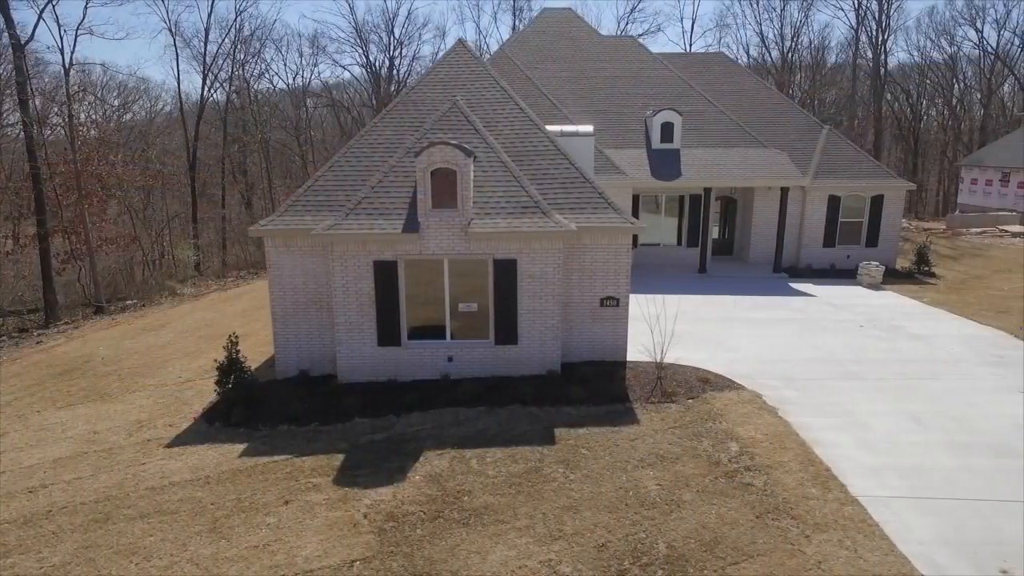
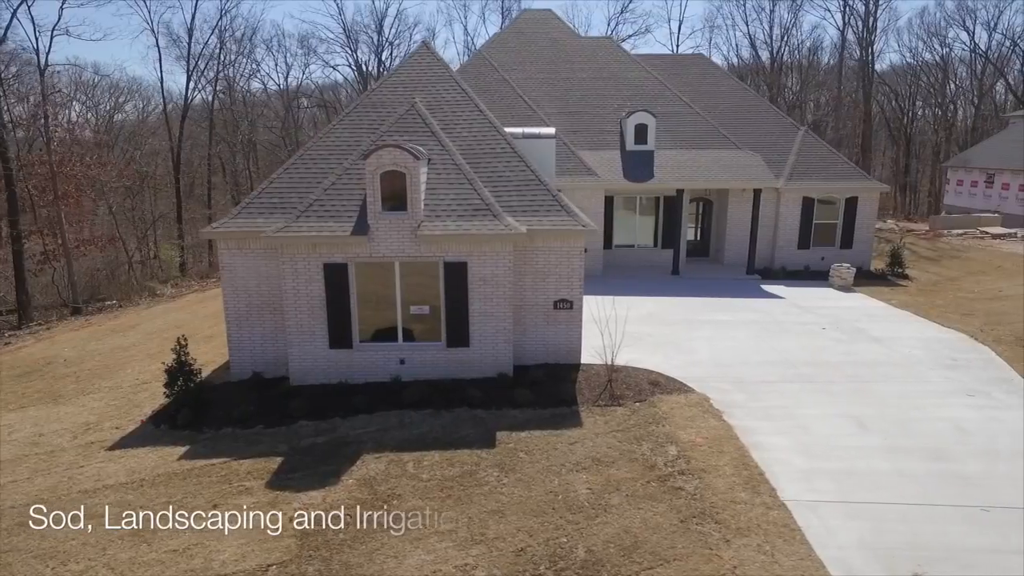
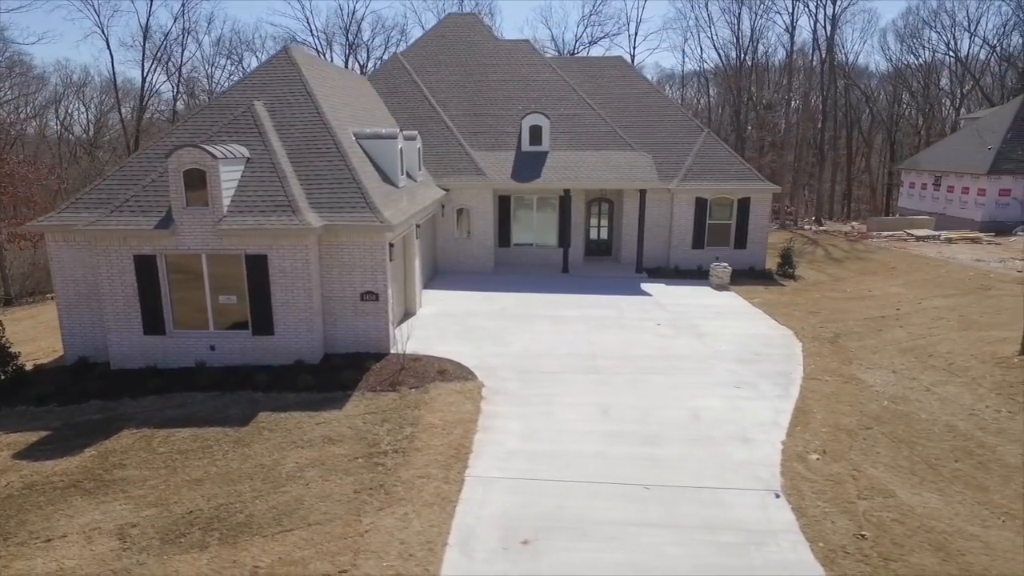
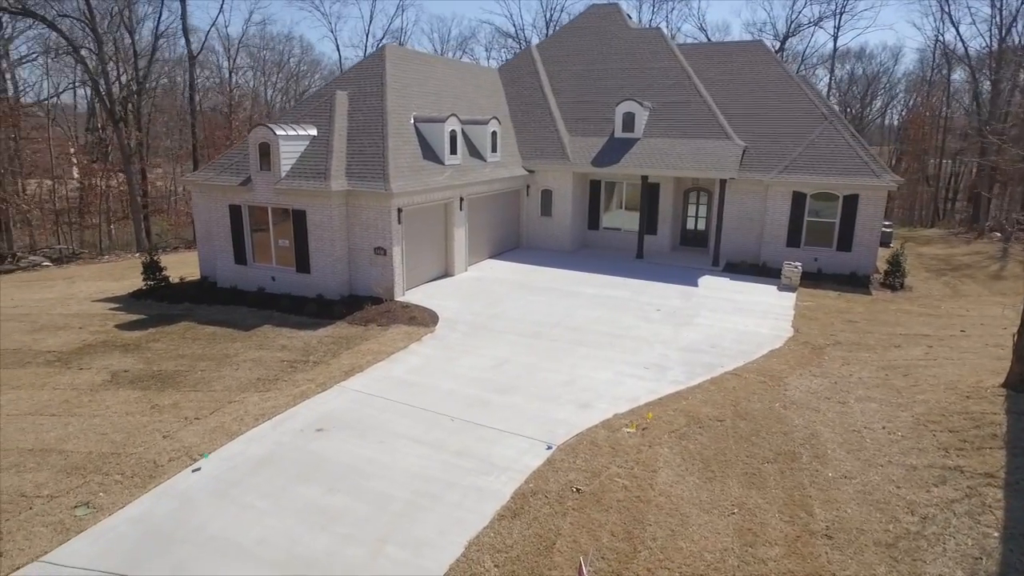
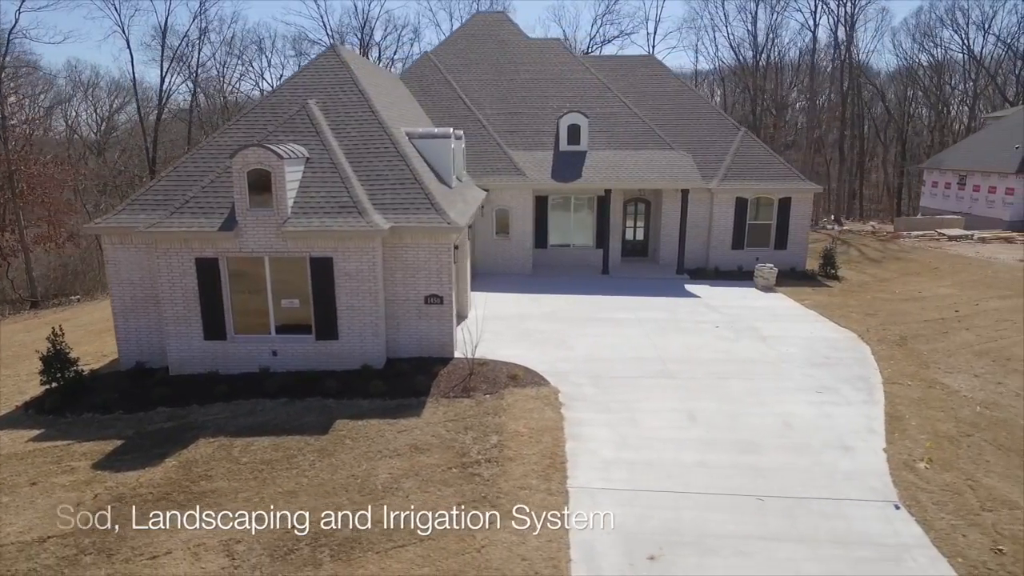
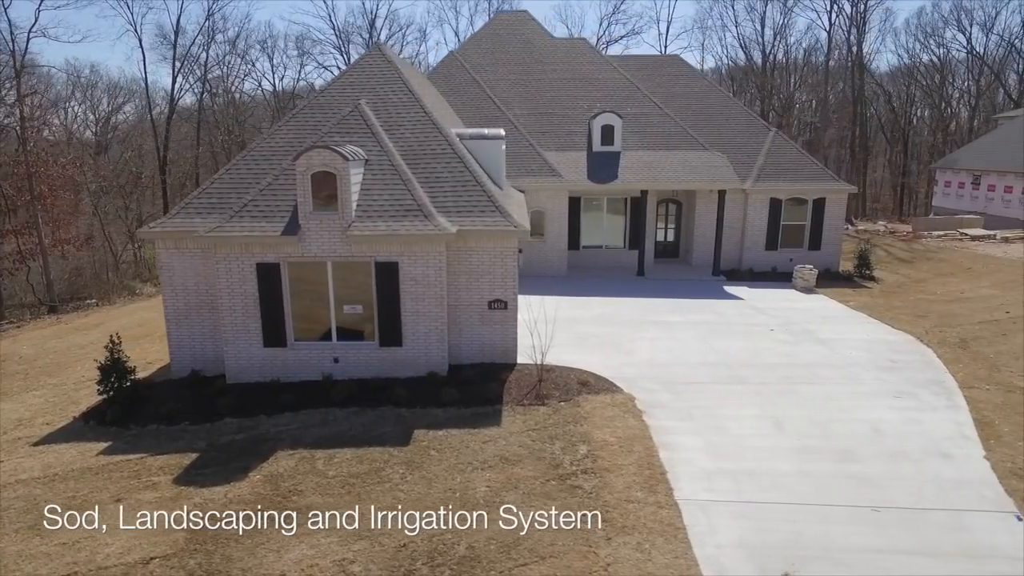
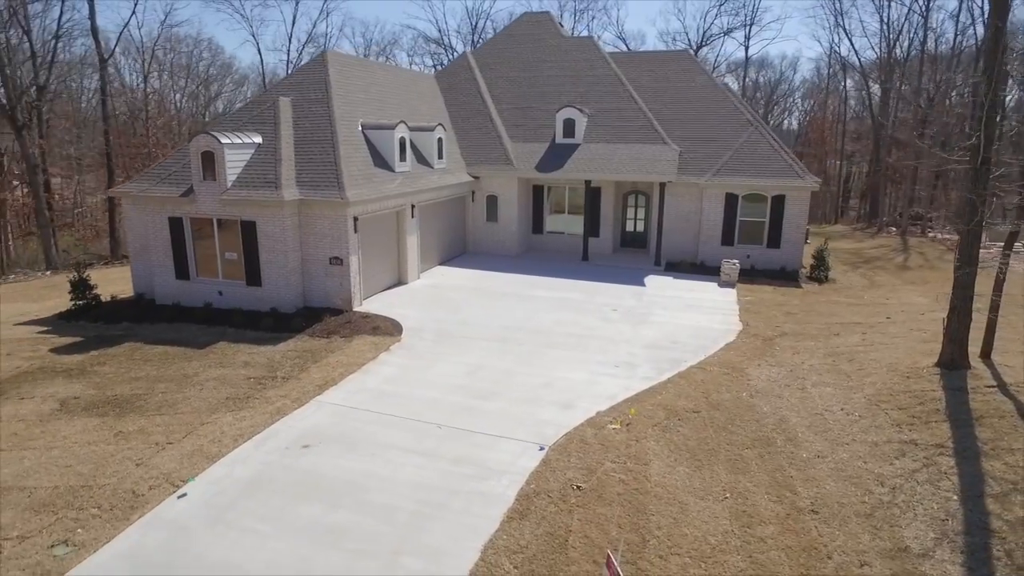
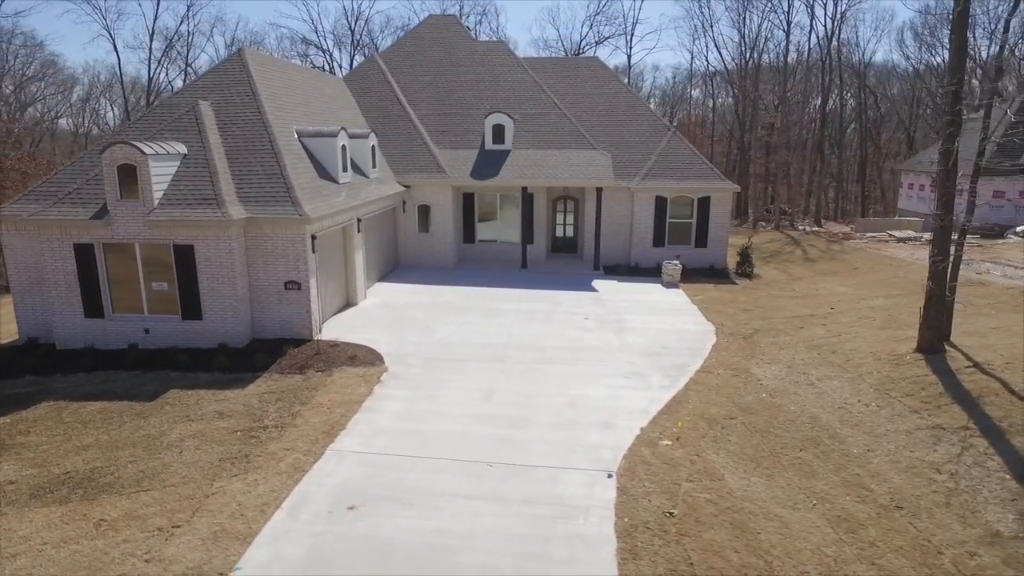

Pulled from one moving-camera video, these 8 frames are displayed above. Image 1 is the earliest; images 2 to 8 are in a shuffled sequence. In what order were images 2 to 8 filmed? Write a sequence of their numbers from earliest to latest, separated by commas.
2, 6, 5, 3, 8, 7, 4
